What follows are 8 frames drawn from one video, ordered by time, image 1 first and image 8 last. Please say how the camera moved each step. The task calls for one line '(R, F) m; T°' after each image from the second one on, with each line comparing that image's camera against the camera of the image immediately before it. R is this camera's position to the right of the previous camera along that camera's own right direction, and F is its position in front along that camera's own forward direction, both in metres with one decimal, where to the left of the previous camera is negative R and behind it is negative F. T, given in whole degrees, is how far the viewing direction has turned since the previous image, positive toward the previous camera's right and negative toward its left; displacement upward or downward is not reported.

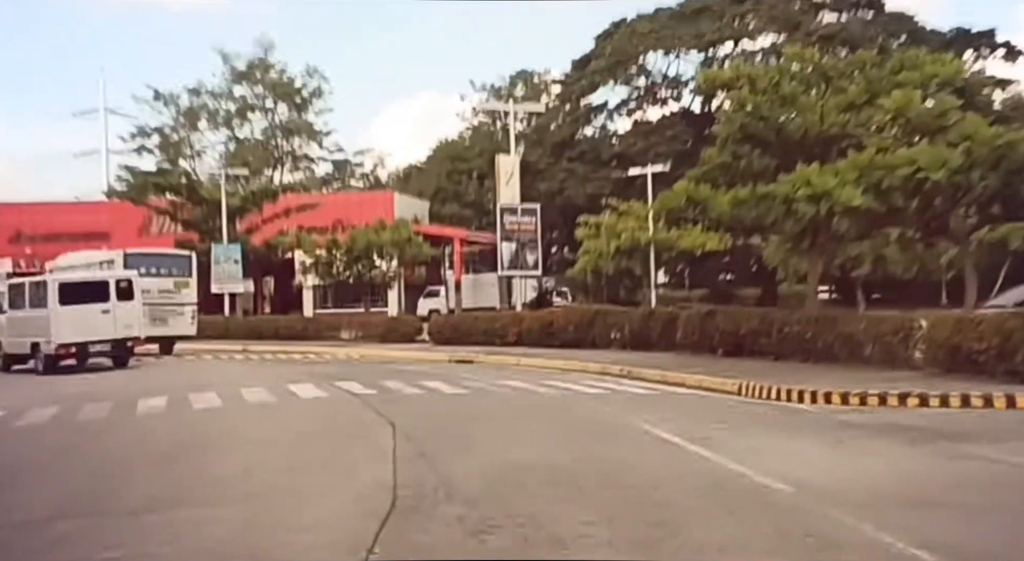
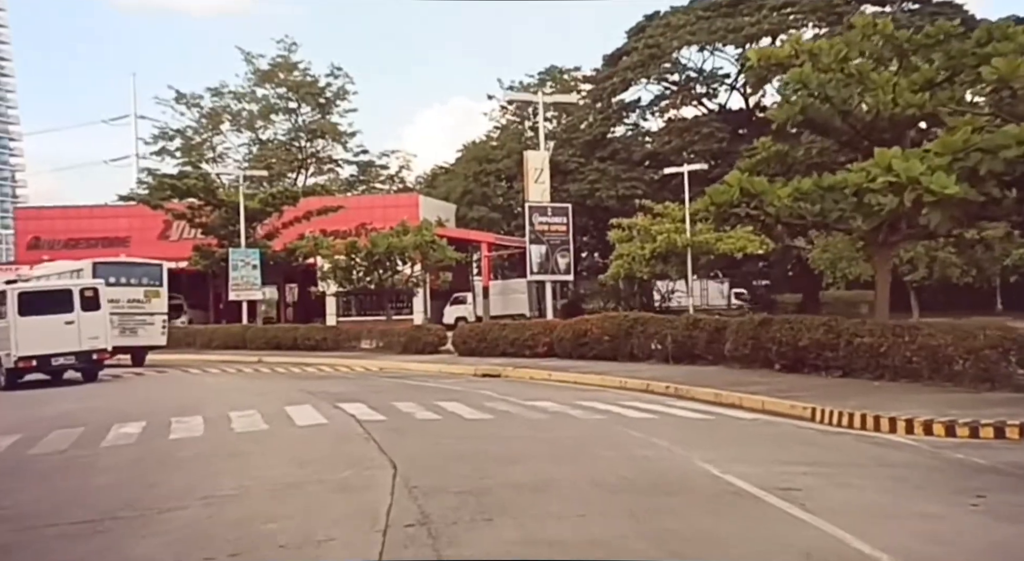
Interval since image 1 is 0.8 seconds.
(0.0, +2.0) m; -2°
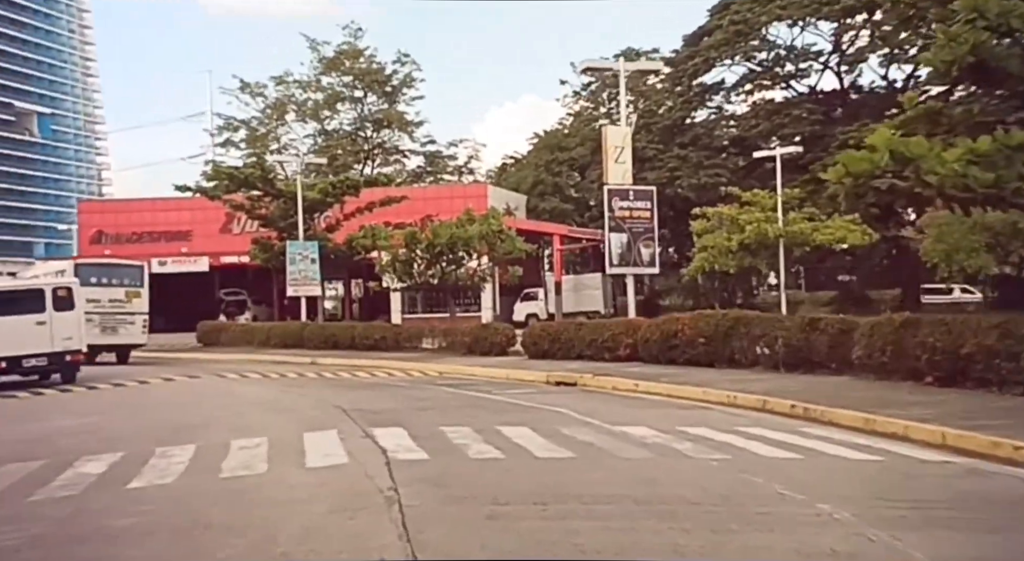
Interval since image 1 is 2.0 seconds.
(-0.1, +3.2) m; -4°
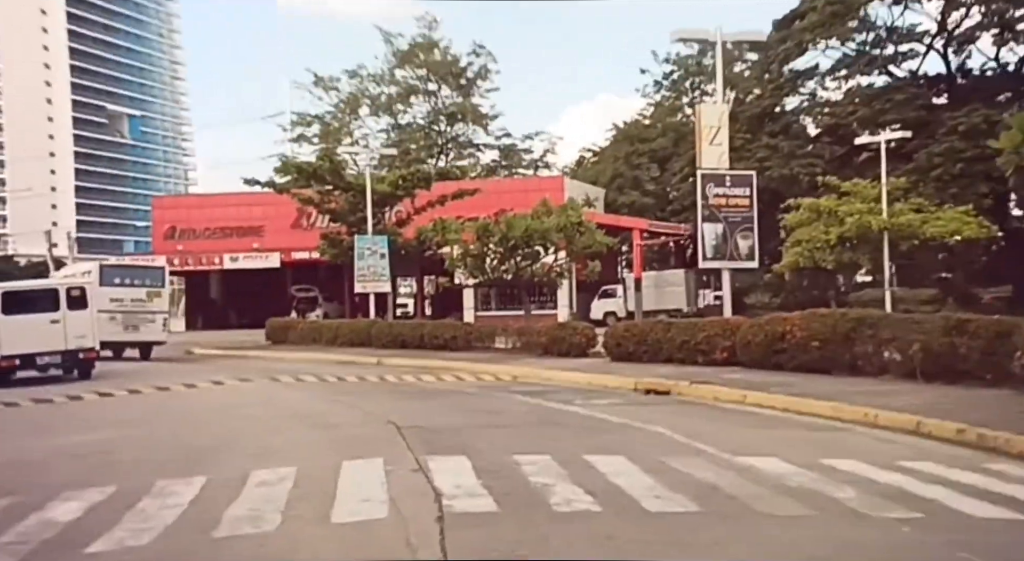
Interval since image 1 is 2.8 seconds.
(-0.2, +2.3) m; -5°
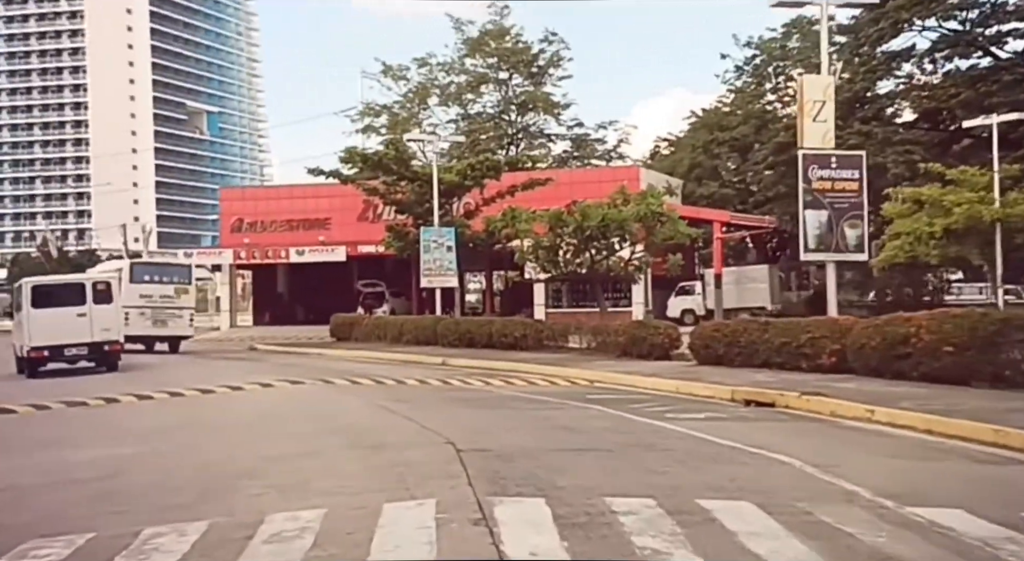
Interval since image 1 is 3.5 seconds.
(-0.2, +2.0) m; -4°
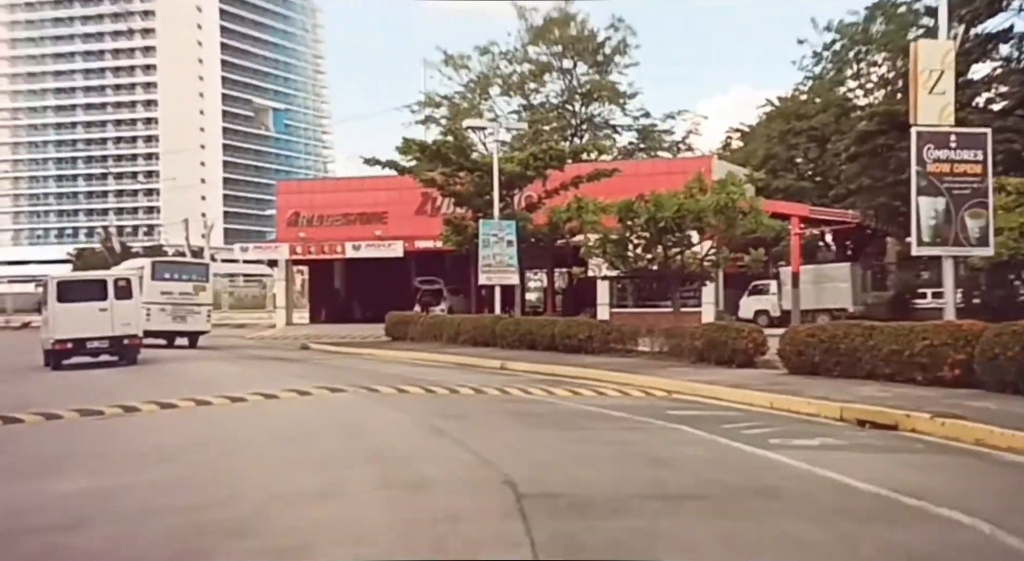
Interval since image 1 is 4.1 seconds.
(-0.1, +2.1) m; -4°
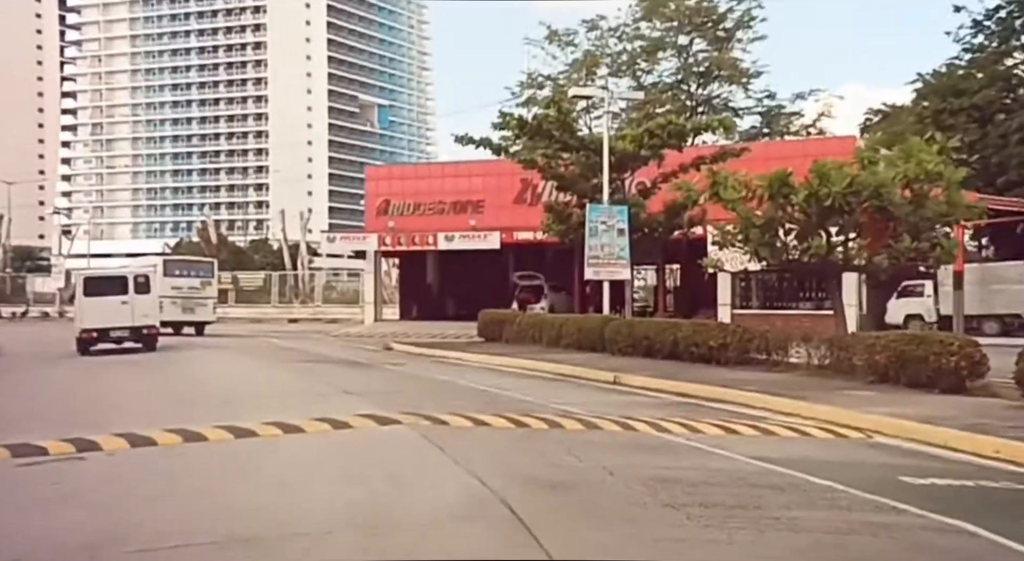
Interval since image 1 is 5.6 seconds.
(-0.3, +4.9) m; -6°
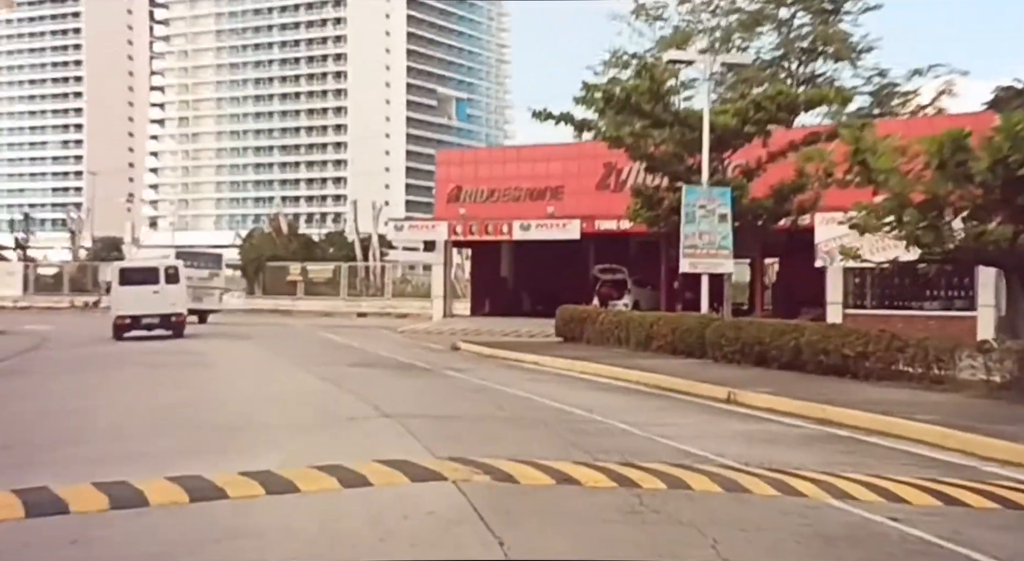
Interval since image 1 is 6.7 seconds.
(-0.2, +3.8) m; -5°
